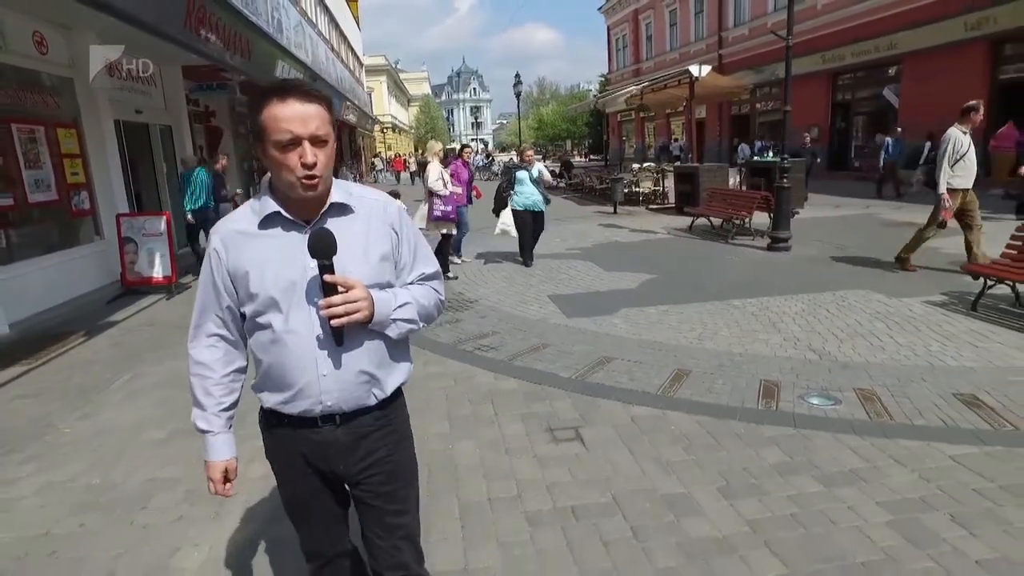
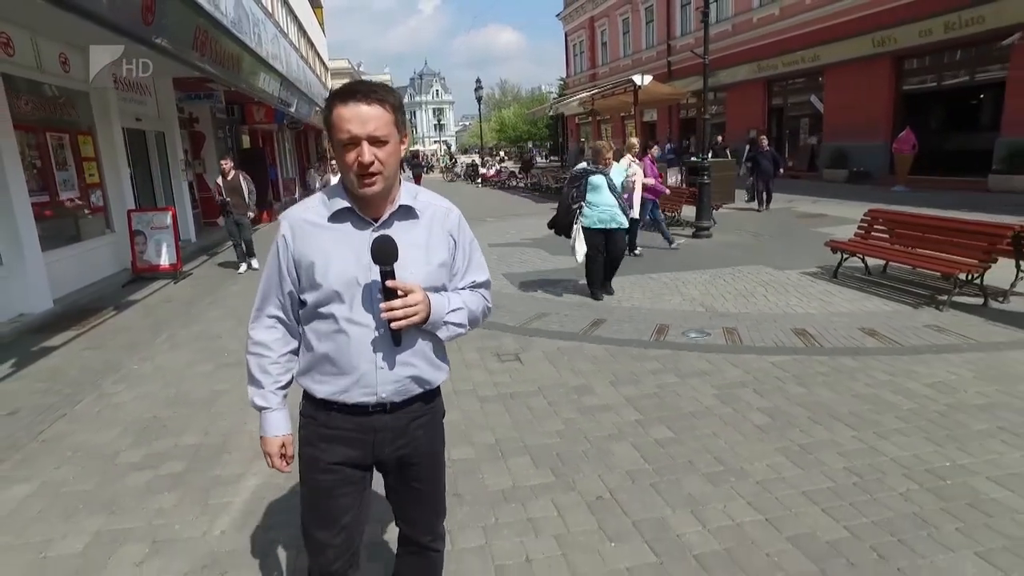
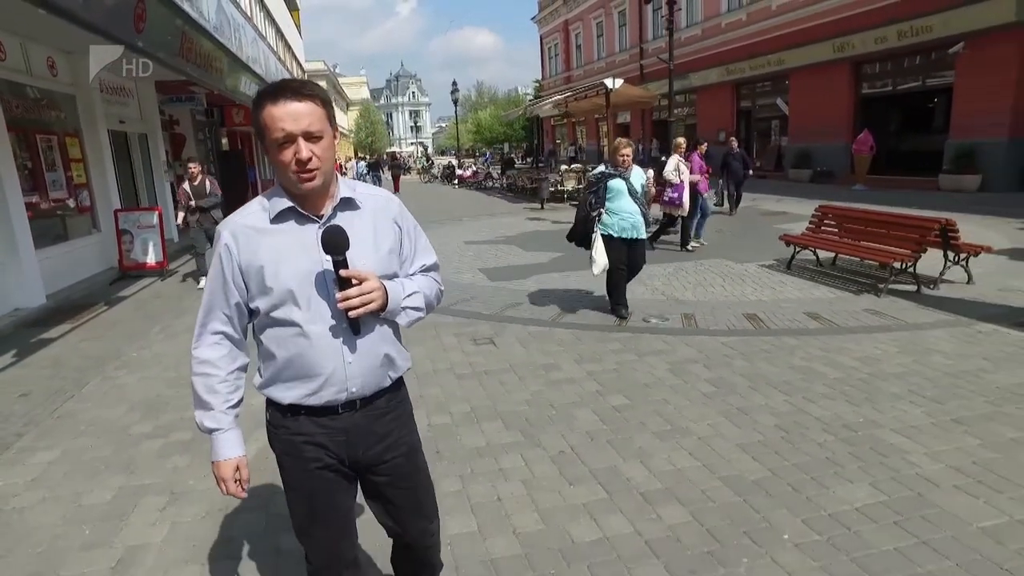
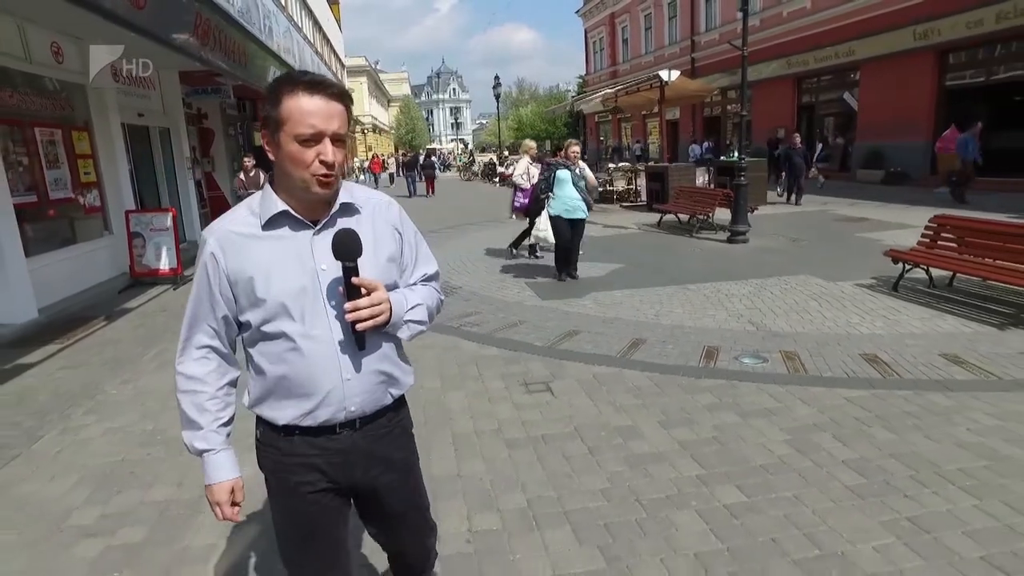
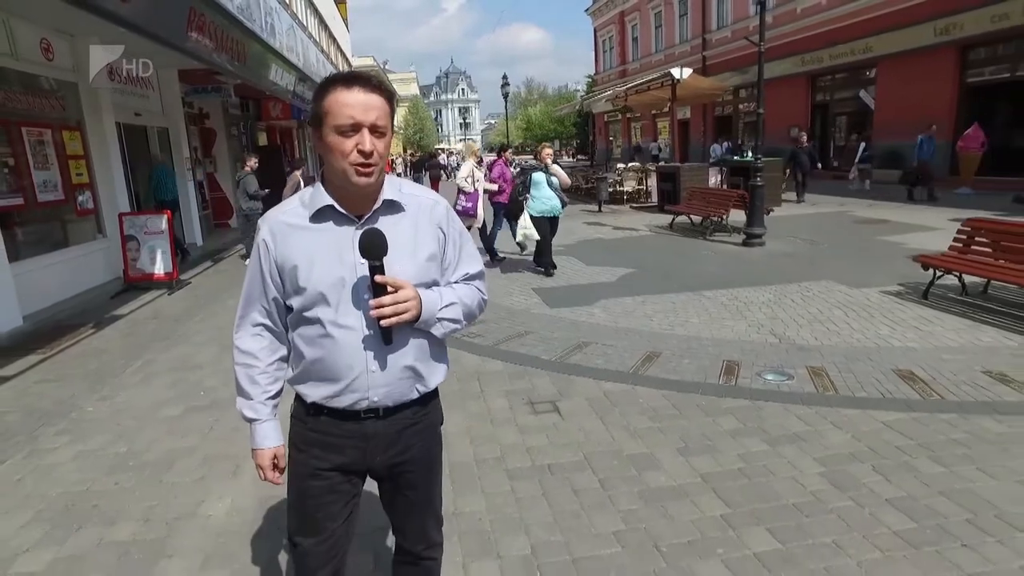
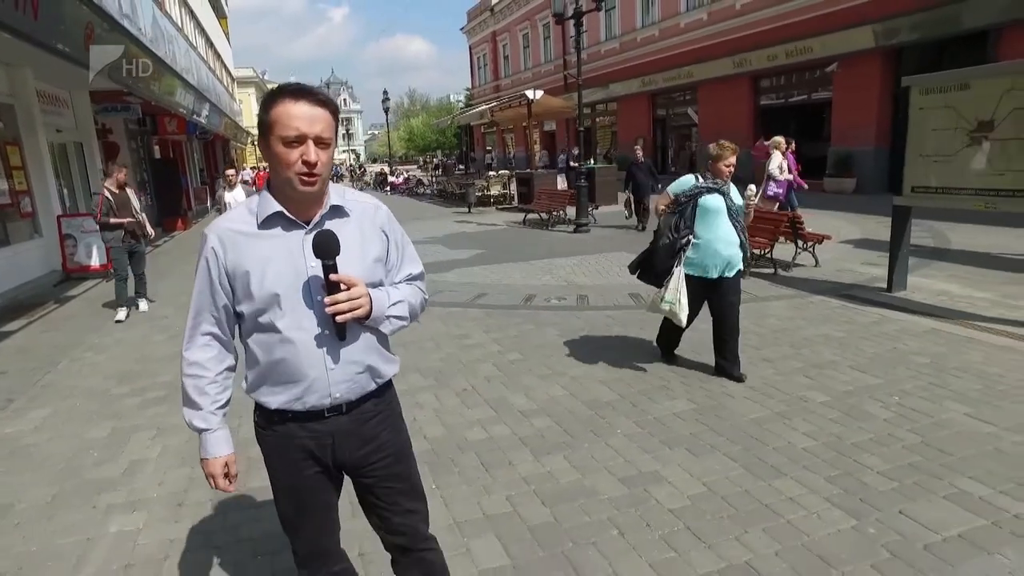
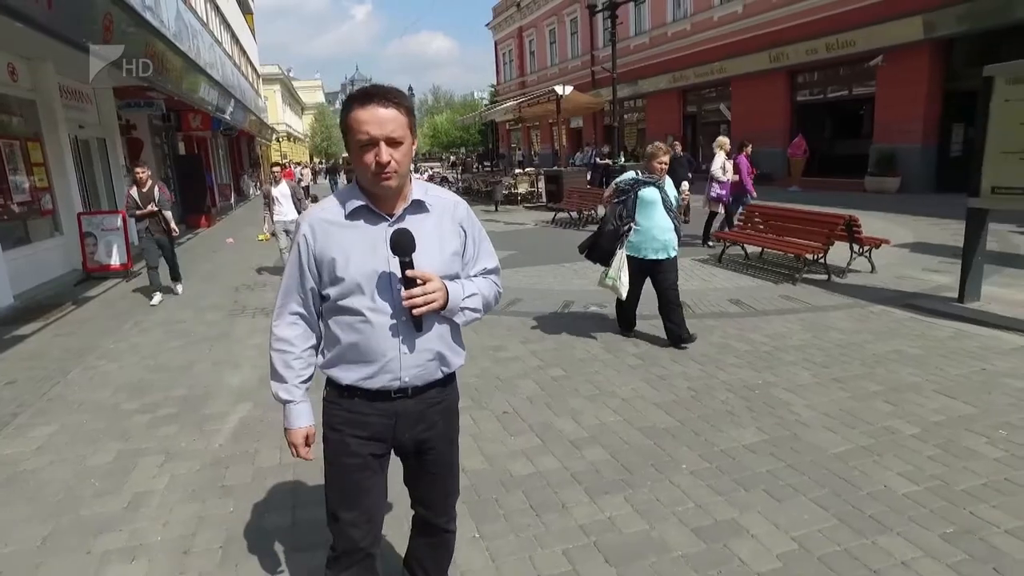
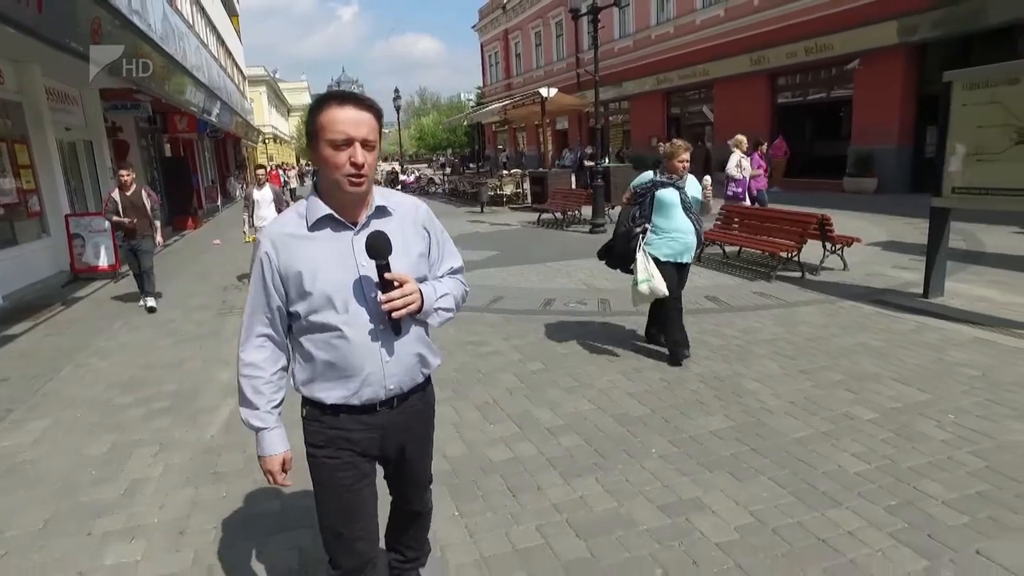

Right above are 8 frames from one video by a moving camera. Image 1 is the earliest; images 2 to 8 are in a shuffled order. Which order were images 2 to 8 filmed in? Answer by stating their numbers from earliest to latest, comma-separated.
5, 4, 2, 3, 7, 8, 6
